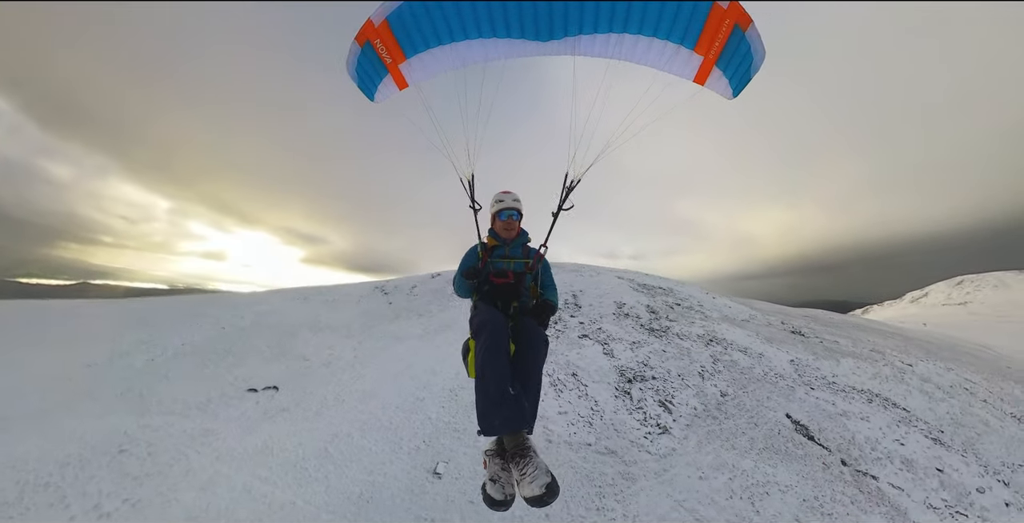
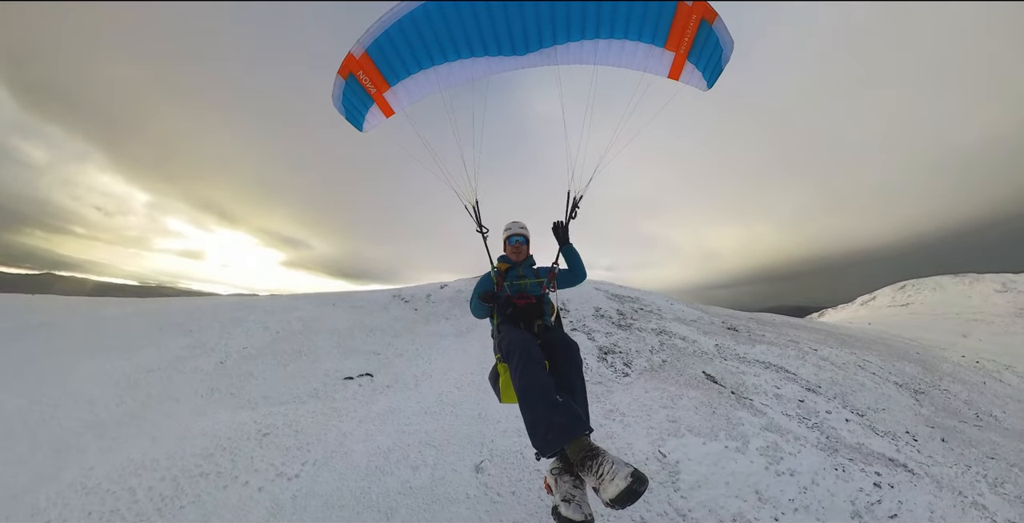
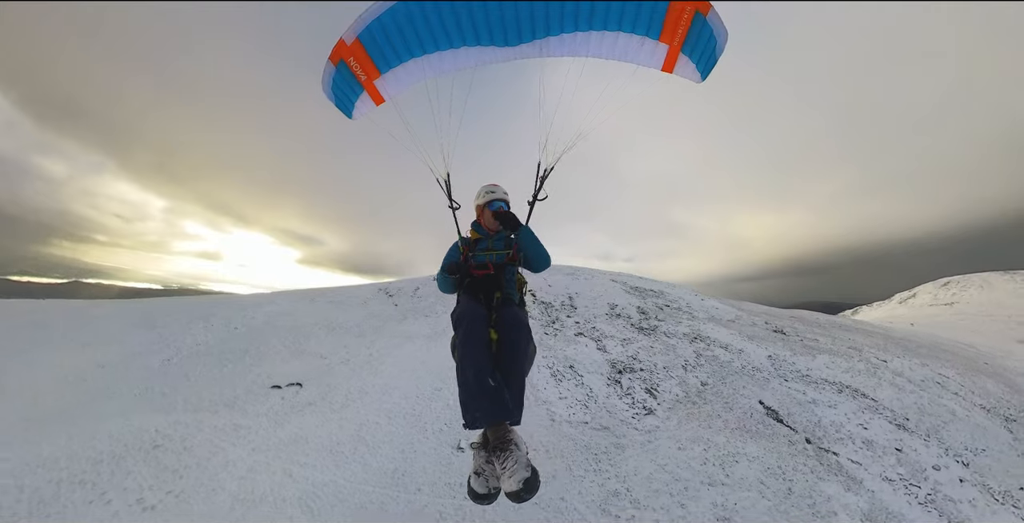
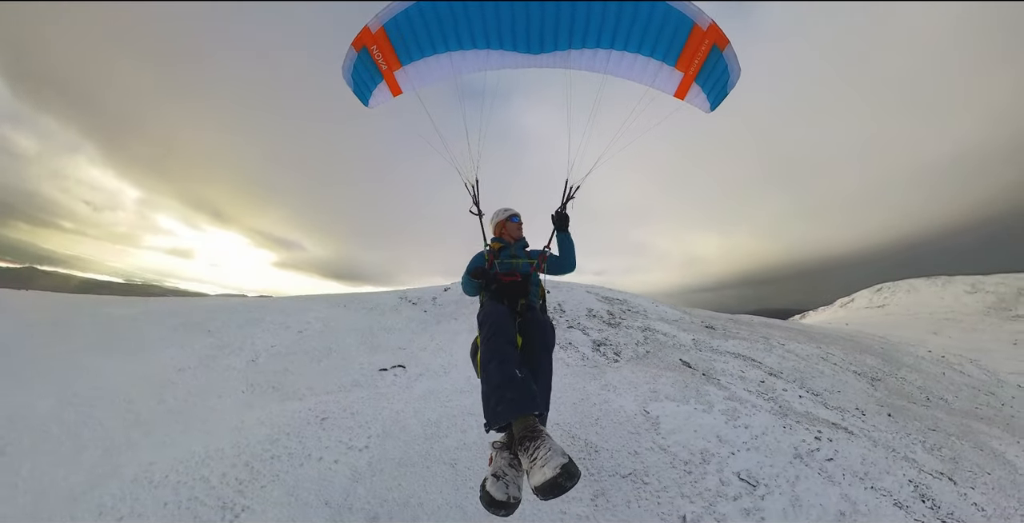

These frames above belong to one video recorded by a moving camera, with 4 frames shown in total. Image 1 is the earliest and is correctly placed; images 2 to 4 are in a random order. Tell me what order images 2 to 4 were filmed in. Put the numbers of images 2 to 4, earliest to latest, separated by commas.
3, 2, 4
